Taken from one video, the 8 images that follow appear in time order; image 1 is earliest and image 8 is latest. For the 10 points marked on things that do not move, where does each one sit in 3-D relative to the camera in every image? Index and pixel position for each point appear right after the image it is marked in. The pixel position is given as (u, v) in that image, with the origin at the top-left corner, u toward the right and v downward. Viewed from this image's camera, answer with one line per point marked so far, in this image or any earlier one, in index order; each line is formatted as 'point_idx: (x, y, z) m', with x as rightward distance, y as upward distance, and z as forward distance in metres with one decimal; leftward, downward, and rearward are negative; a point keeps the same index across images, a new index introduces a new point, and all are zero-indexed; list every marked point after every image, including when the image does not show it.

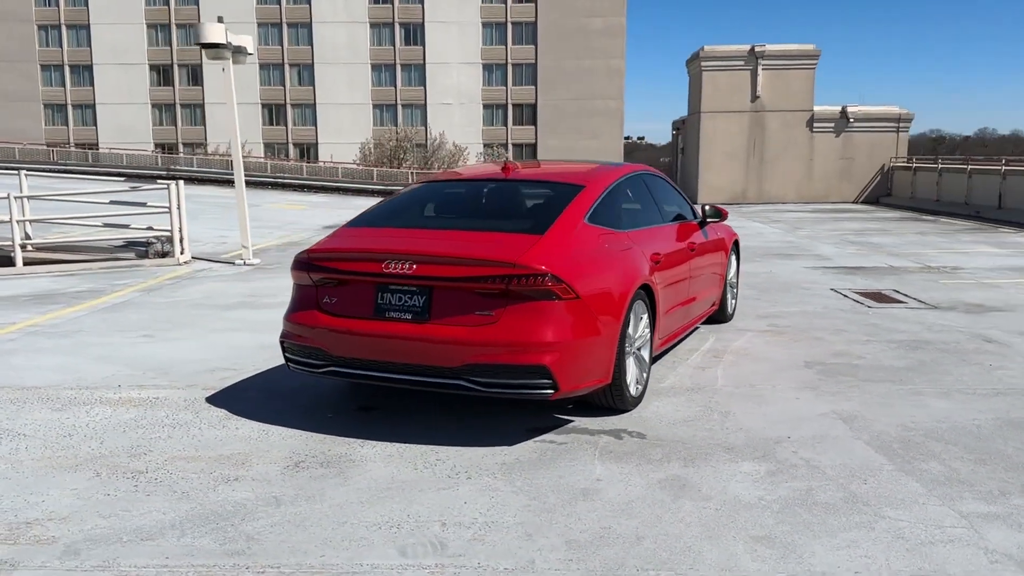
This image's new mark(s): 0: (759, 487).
0: (+1.1, -0.9, +4.0) m
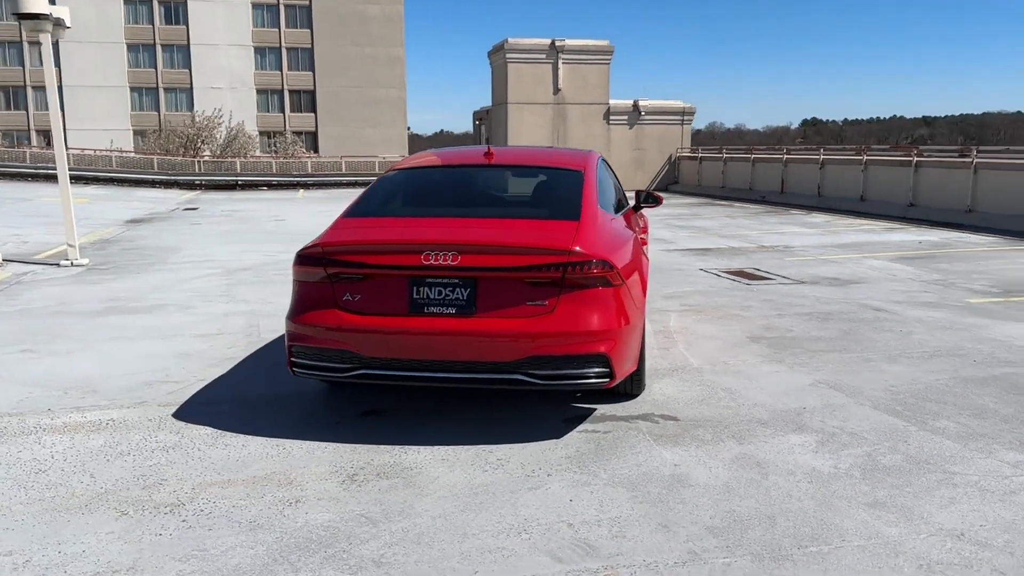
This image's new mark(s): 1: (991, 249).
0: (+1.5, -0.8, +4.2) m
1: (+6.8, +0.5, +12.5) m
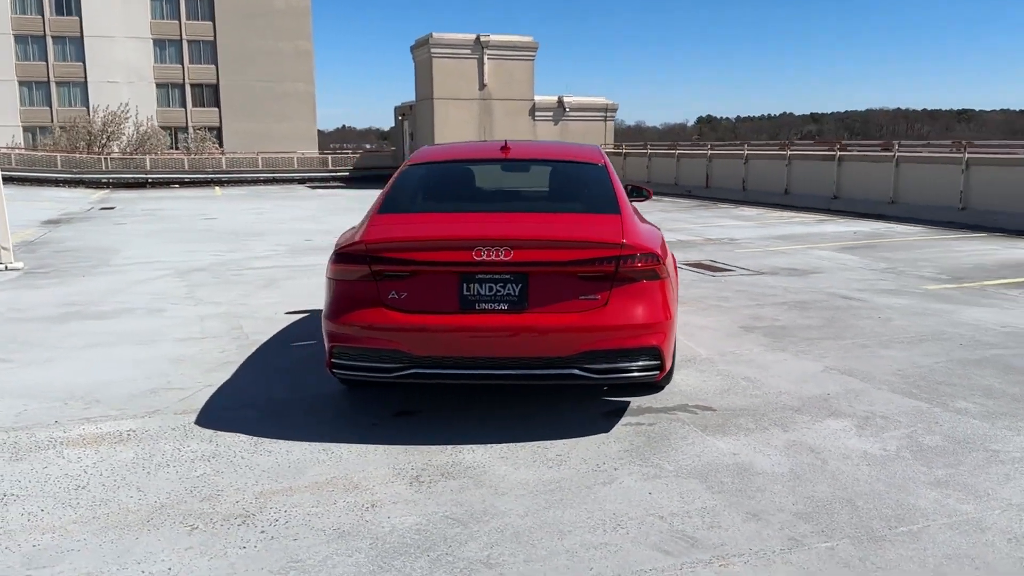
0: (+1.8, -0.7, +4.3) m
1: (+6.1, +0.7, +13.2) m
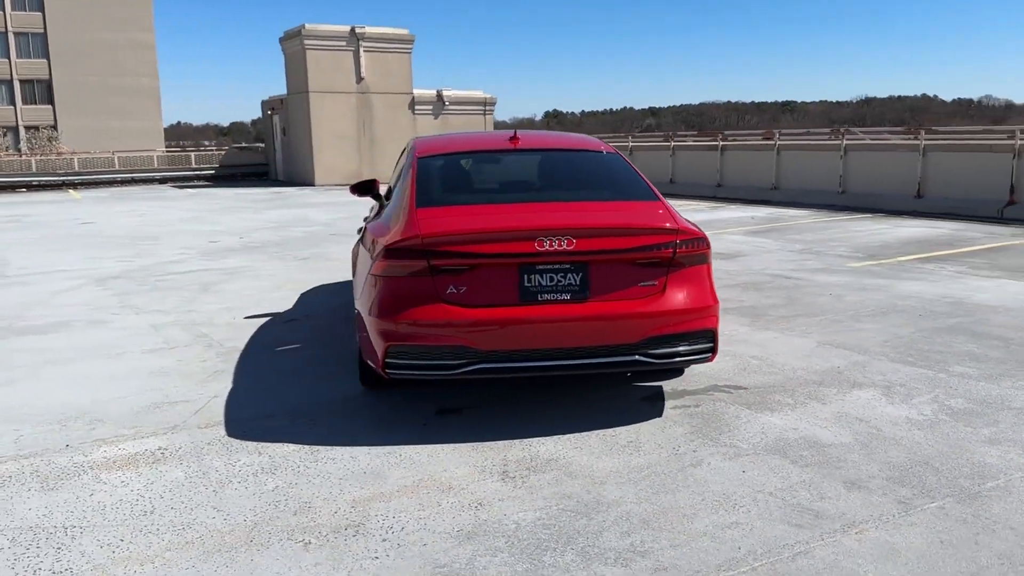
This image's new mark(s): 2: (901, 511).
0: (+2.0, -0.6, +4.6) m
1: (+4.8, +1.1, +14.0) m
2: (+1.5, -0.9, +3.4) m
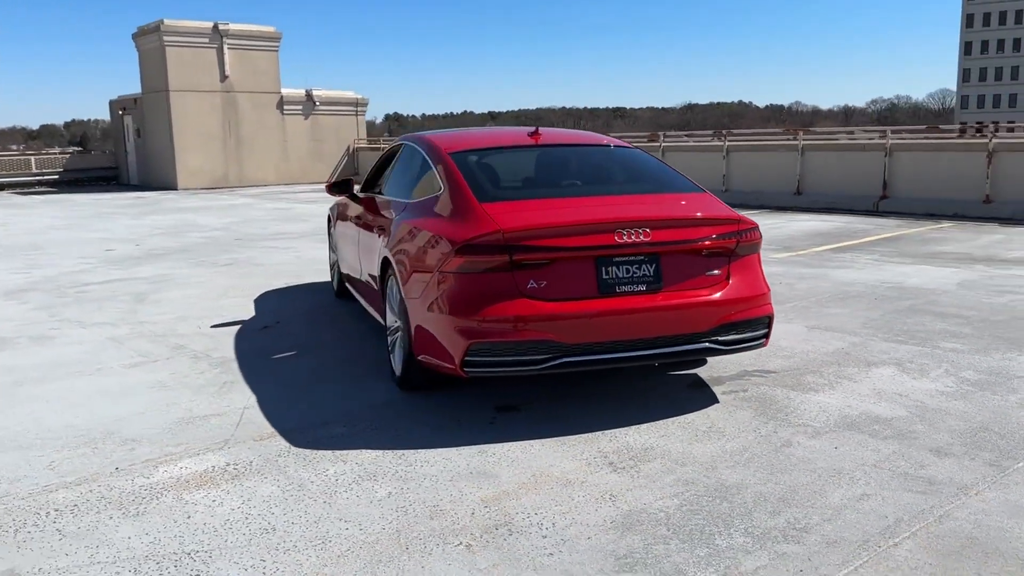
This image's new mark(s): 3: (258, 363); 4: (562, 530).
0: (+2.3, -0.5, +5.0) m
1: (+3.3, +1.2, +14.7) m
2: (+2.0, -0.8, +3.7) m
3: (-1.6, -0.5, +5.7) m
4: (+0.2, -0.9, +3.2) m
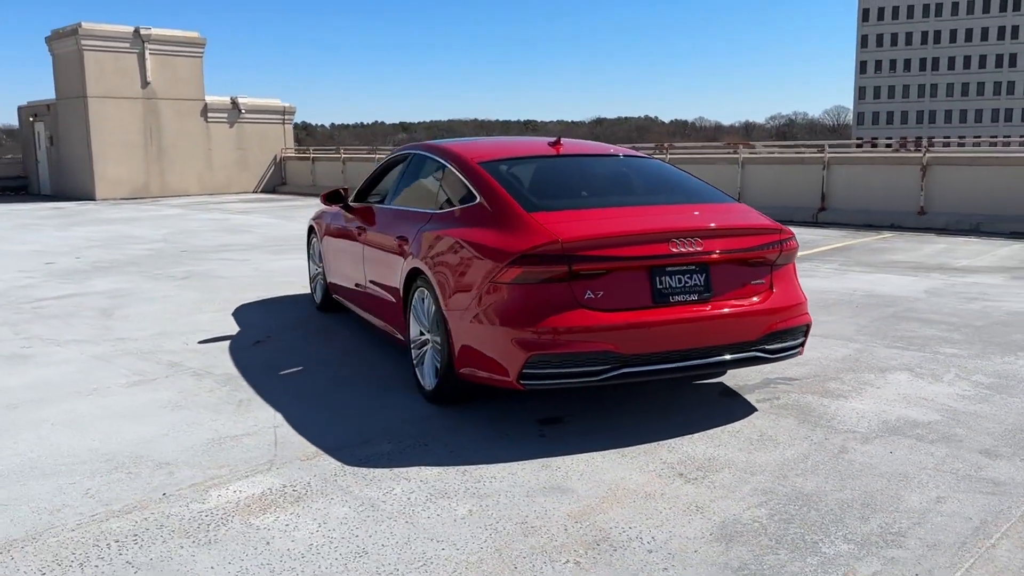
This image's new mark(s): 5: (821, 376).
0: (+2.5, -0.6, +5.1) m
1: (+2.5, +1.0, +14.9) m
2: (+2.3, -0.8, +3.8) m
3: (-1.5, -0.6, +5.5) m
4: (+0.5, -0.9, +3.2) m
5: (+1.9, -0.5, +5.3) m
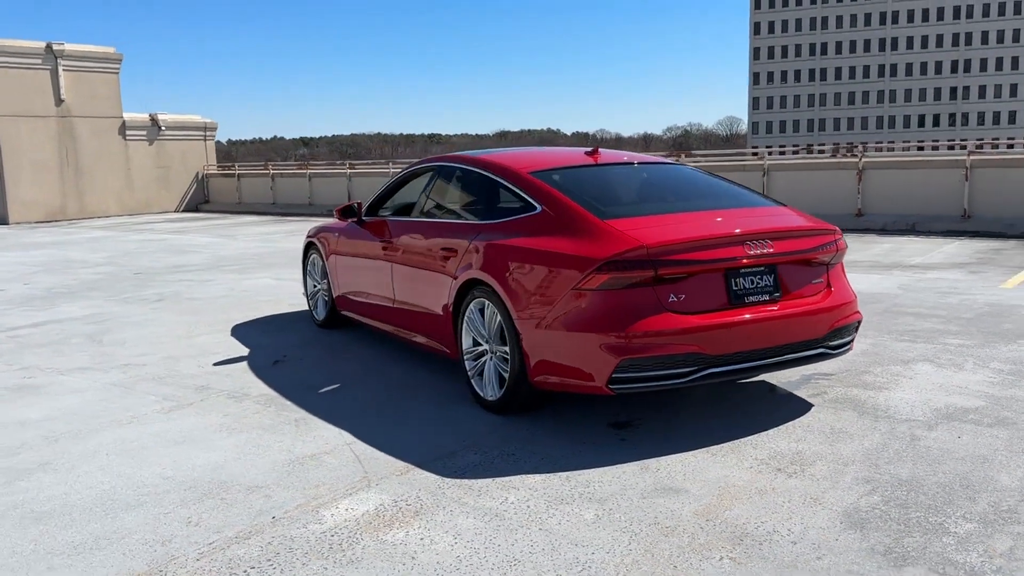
0: (+2.8, -0.5, +5.4) m
1: (+1.7, +0.9, +15.2) m
2: (+2.8, -0.7, +4.1) m
3: (-1.2, -0.7, +5.4) m
4: (+1.1, -0.9, +3.3) m
5: (+2.1, -0.5, +5.6) m
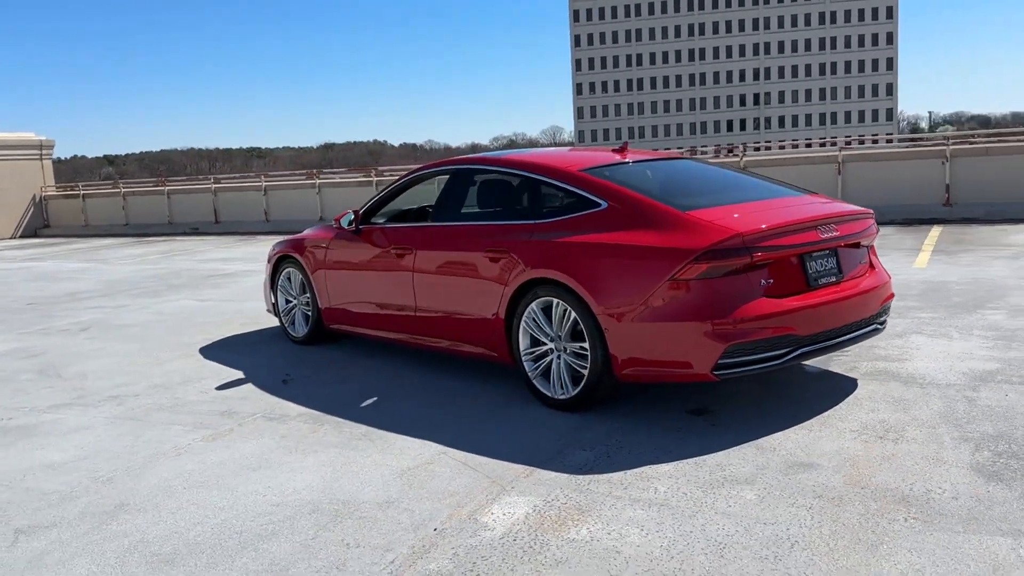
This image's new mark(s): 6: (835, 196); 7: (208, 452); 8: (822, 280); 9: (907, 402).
0: (+3.0, -0.4, +6.0) m
1: (0.0, +0.8, +15.4) m
2: (+3.3, -0.6, +4.6) m
3: (-0.9, -0.7, +5.2) m
4: (+1.8, -0.8, +3.5) m
5: (+2.4, -0.4, +6.0) m
6: (+5.4, +1.5, +14.8) m
7: (-1.6, -0.9, +4.6) m
8: (+1.6, 0.0, +4.6) m
9: (+2.1, -0.6, +4.7) m
